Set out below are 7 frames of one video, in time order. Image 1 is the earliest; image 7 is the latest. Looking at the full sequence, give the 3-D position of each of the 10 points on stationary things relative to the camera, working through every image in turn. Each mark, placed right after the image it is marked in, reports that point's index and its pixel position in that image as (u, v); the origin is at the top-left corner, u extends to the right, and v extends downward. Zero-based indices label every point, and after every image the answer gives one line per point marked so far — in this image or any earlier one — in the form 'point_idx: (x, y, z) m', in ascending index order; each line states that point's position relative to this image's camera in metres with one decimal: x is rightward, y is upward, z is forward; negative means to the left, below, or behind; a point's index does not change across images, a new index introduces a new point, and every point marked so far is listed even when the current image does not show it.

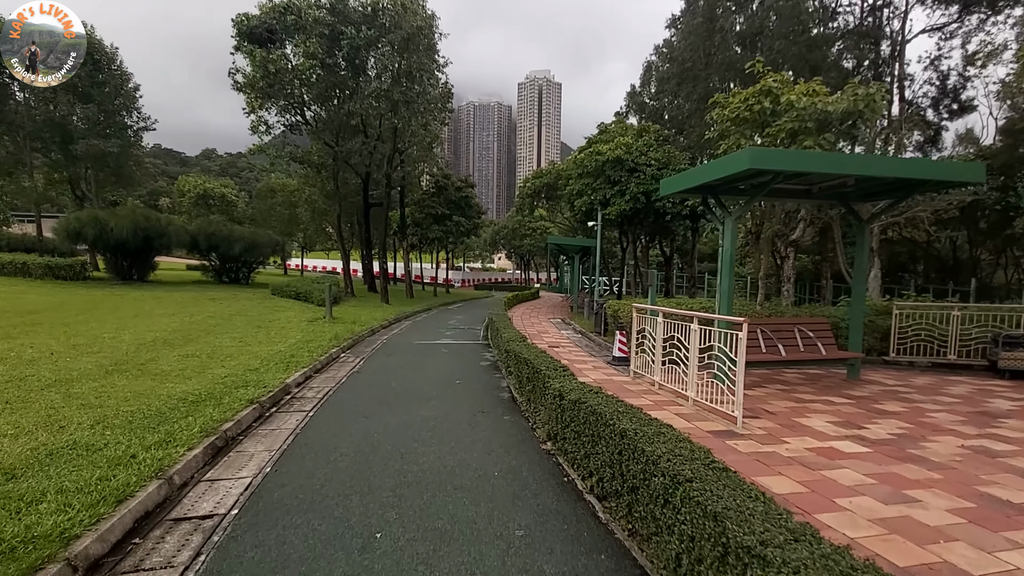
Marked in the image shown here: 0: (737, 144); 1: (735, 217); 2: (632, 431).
0: (+4.3, +2.8, +9.8) m
1: (+3.3, +1.0, +7.4) m
2: (+0.8, -0.9, +3.2) m
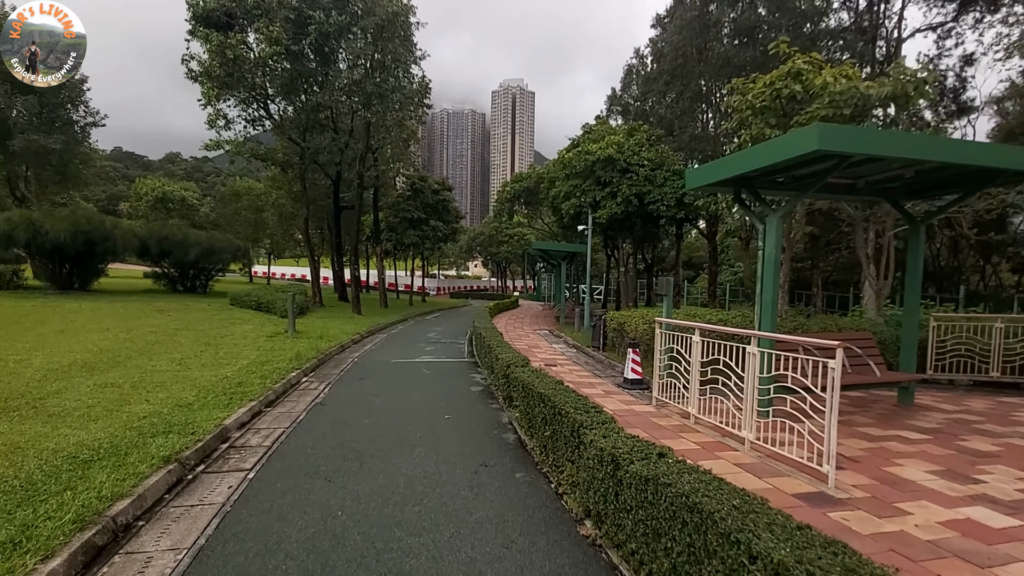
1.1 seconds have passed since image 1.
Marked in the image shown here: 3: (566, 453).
0: (+4.2, +2.6, +8.6) m
1: (+3.3, +0.9, +6.2) m
2: (+1.0, -1.0, +1.8) m
3: (+0.4, -1.3, +3.9) m
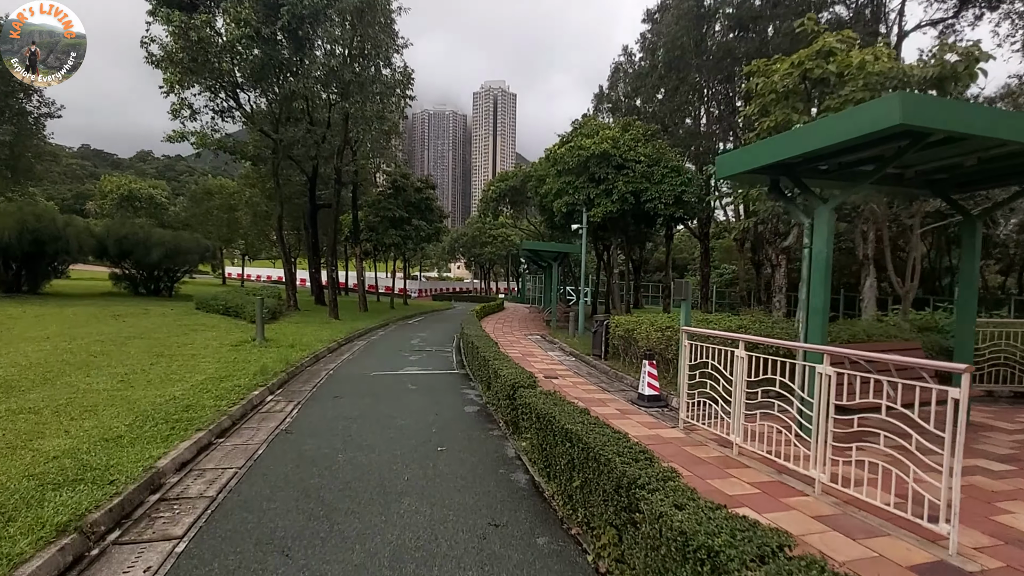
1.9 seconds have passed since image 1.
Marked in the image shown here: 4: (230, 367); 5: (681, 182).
0: (+4.2, +2.6, +7.8) m
1: (+3.3, +0.9, +5.3) m
2: (+1.2, -1.0, +0.9) m
3: (+0.6, -1.3, +2.9) m
4: (-4.7, -1.3, +8.4) m
5: (+5.2, +3.2, +15.5) m
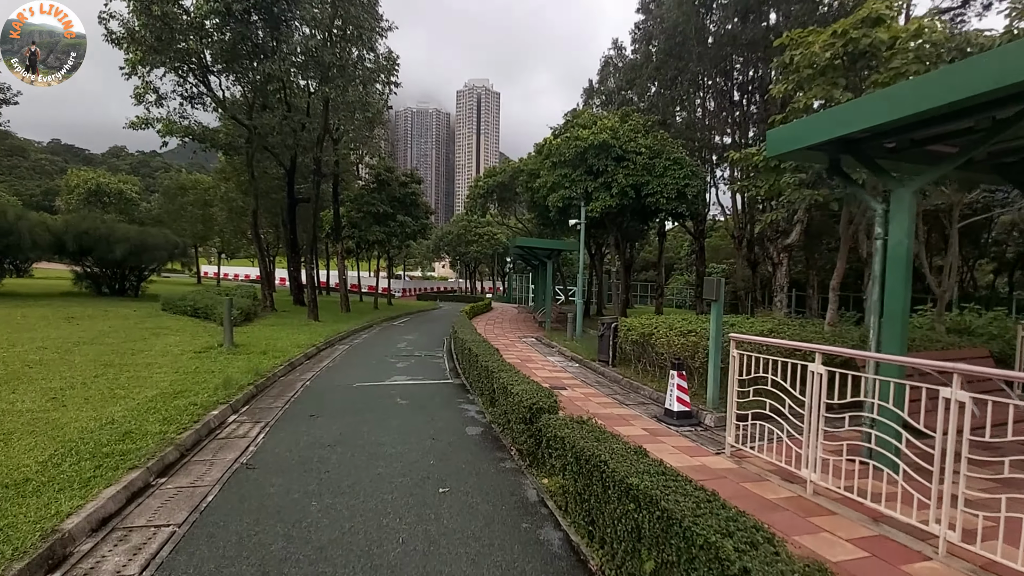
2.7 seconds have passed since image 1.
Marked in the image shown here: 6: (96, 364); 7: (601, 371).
0: (+4.3, +2.6, +6.9) m
1: (+3.5, +0.9, +4.4) m
2: (+1.5, -1.0, -0.1) m
3: (+0.8, -1.3, +1.9) m
4: (-4.6, -1.3, +7.3) m
5: (+5.0, +3.2, +14.7) m
6: (-6.7, -1.2, +8.2) m
7: (+1.6, -1.5, +9.1) m
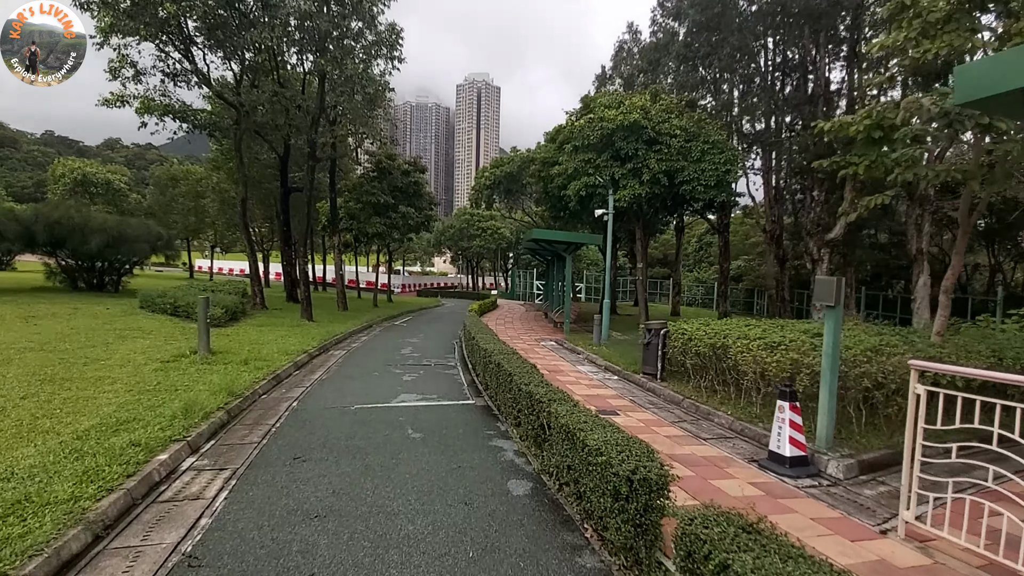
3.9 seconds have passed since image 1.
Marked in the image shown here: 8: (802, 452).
0: (+4.7, +2.6, +5.3) m
1: (+4.0, +0.8, +2.8) m
2: (+2.0, -1.1, -1.6) m
3: (+1.3, -1.4, +0.4) m
4: (-4.2, -1.3, +5.7) m
5: (+5.5, +3.3, +13.1) m
6: (-6.2, -1.2, +6.6) m
7: (+2.1, -1.5, +7.6) m
8: (+2.5, -1.4, +4.5) m
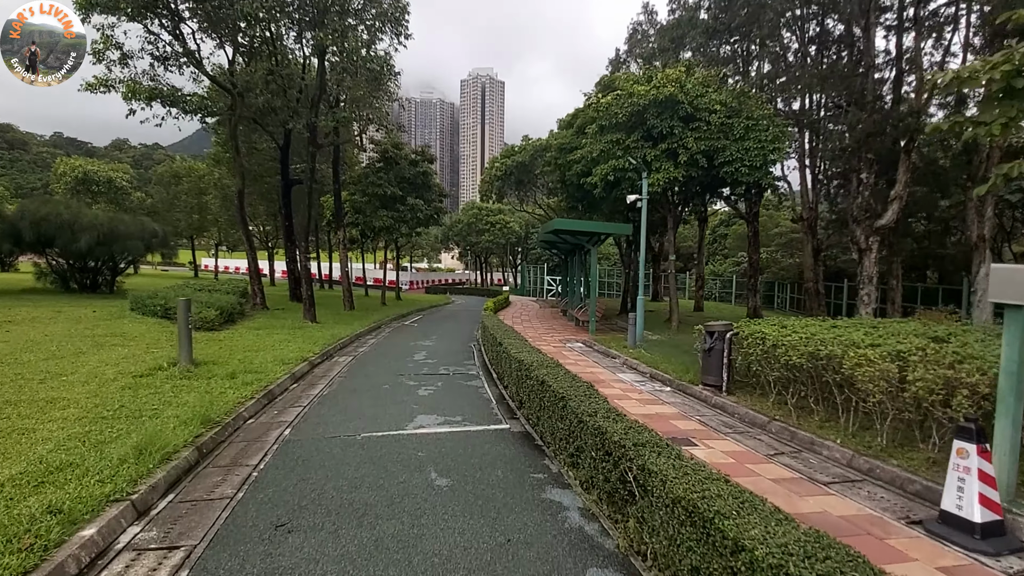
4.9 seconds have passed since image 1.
0: (+5.1, +2.6, +3.9) m
1: (+4.4, +0.9, +1.5) m
2: (+2.4, -1.1, -3.0) m
3: (+1.6, -1.4, -0.9) m
4: (-3.7, -1.3, +4.5) m
5: (+6.0, +3.4, +11.7) m
6: (-5.8, -1.2, +5.4) m
7: (+2.6, -1.4, +6.3) m
8: (+3.0, -1.4, +3.1) m
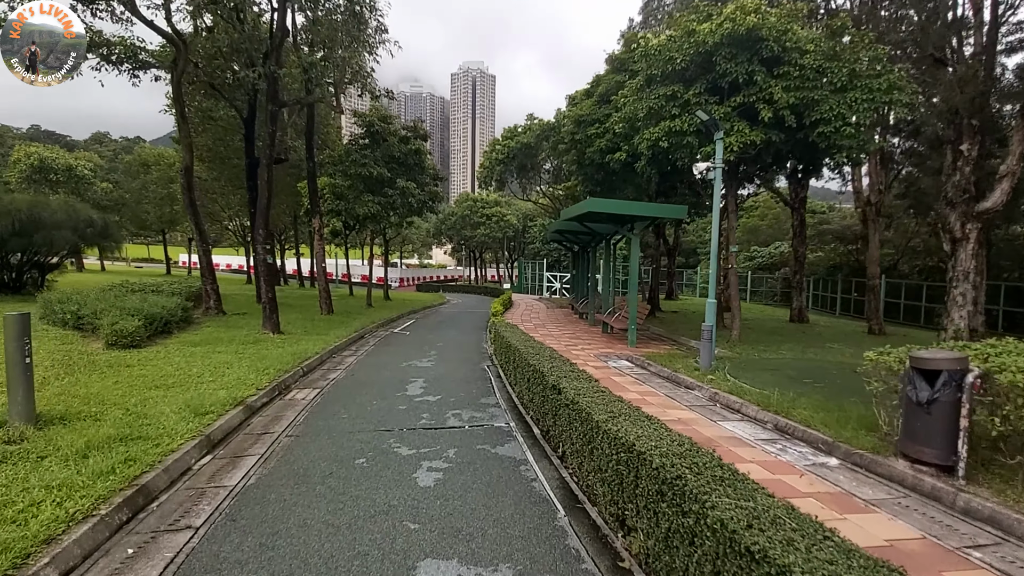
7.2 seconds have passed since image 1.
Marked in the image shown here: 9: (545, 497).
0: (+5.7, +2.6, +1.0) m
1: (+5.0, +0.8, -1.4) m
2: (+3.1, -1.2, -5.9) m
3: (+2.3, -1.5, -3.8) m
4: (-3.1, -1.4, +1.5) m
5: (+6.4, +3.4, +8.8) m
6: (-5.2, -1.3, +2.3) m
7: (+3.1, -1.5, +3.4) m
8: (+3.6, -1.5, +0.2) m
9: (+0.2, -1.5, +3.7) m
